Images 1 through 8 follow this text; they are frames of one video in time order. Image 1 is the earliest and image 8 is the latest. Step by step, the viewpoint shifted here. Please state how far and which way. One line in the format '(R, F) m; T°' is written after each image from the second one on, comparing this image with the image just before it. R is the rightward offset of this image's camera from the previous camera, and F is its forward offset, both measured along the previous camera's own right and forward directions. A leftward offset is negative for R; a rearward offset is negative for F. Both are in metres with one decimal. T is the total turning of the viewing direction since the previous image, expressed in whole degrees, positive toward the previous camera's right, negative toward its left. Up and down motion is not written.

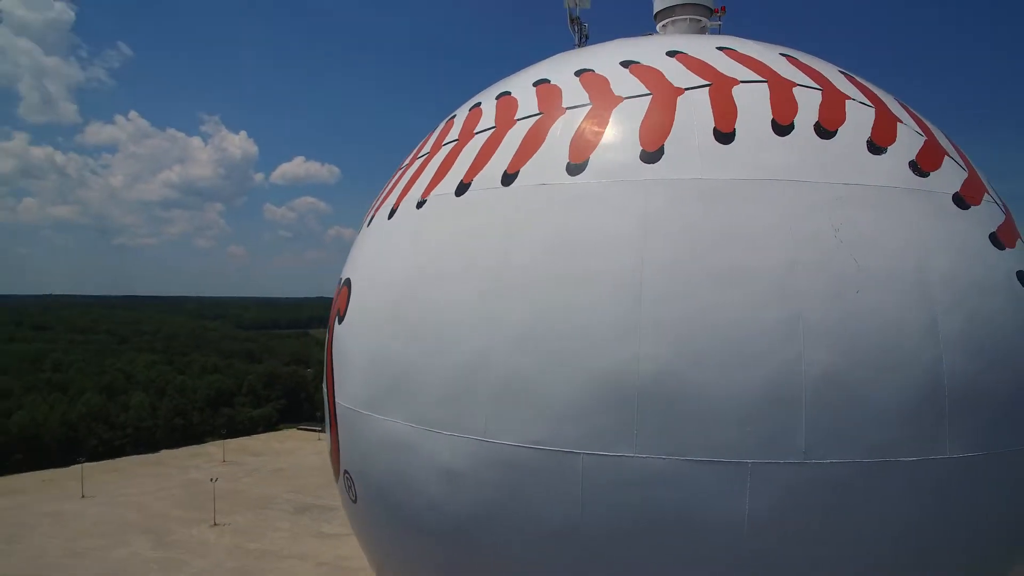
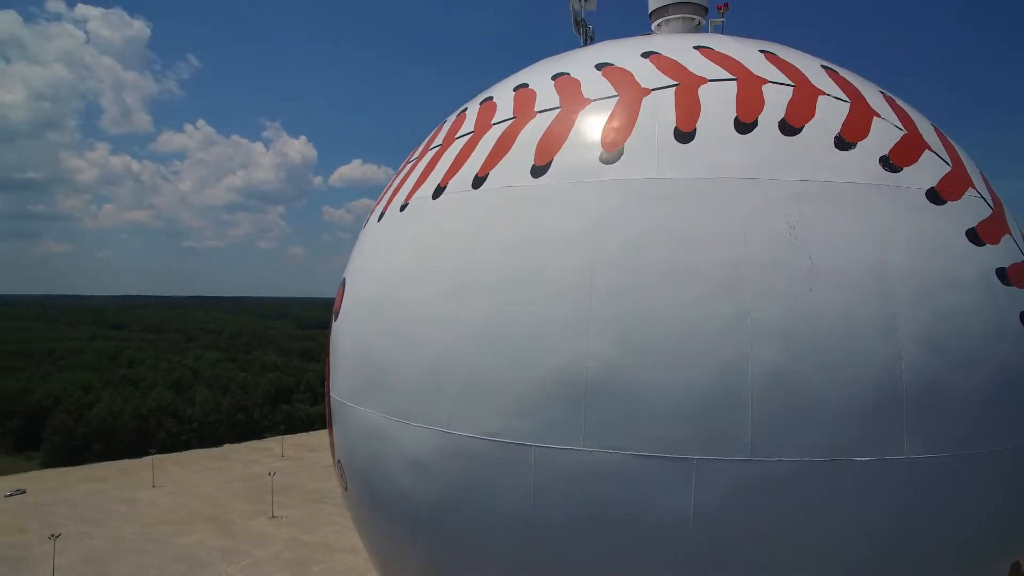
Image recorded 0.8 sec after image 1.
(+0.7, -0.1) m; -5°
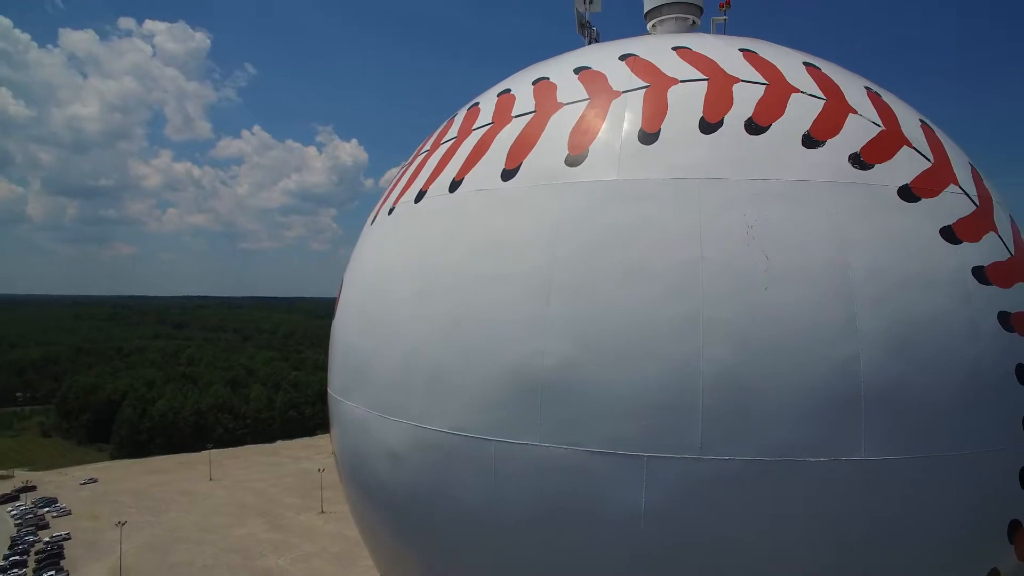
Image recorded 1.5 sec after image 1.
(+0.6, -0.1) m; -4°
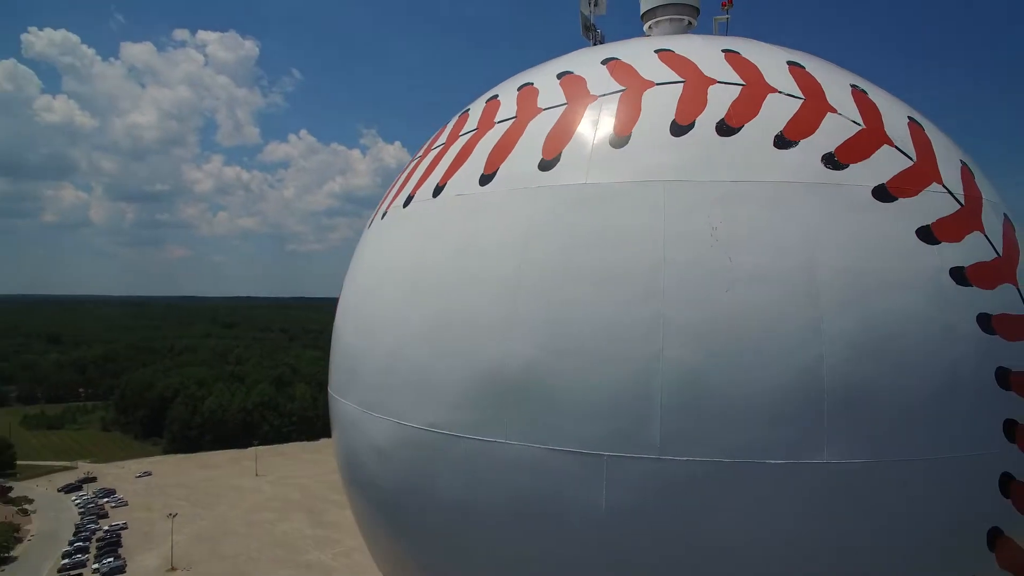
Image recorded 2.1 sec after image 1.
(+0.5, -0.1) m; -4°
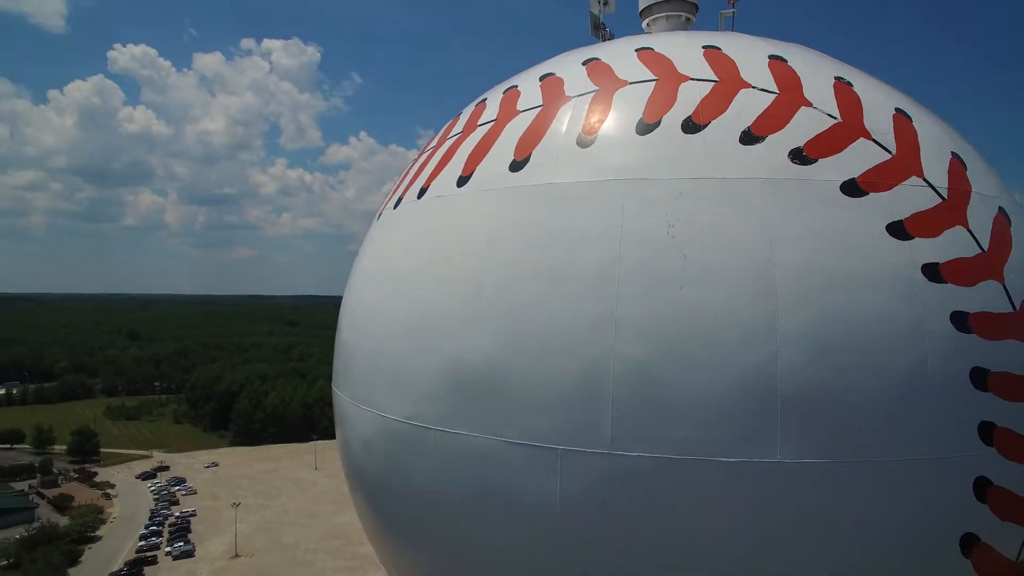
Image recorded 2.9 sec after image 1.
(+0.7, -0.1) m; -5°
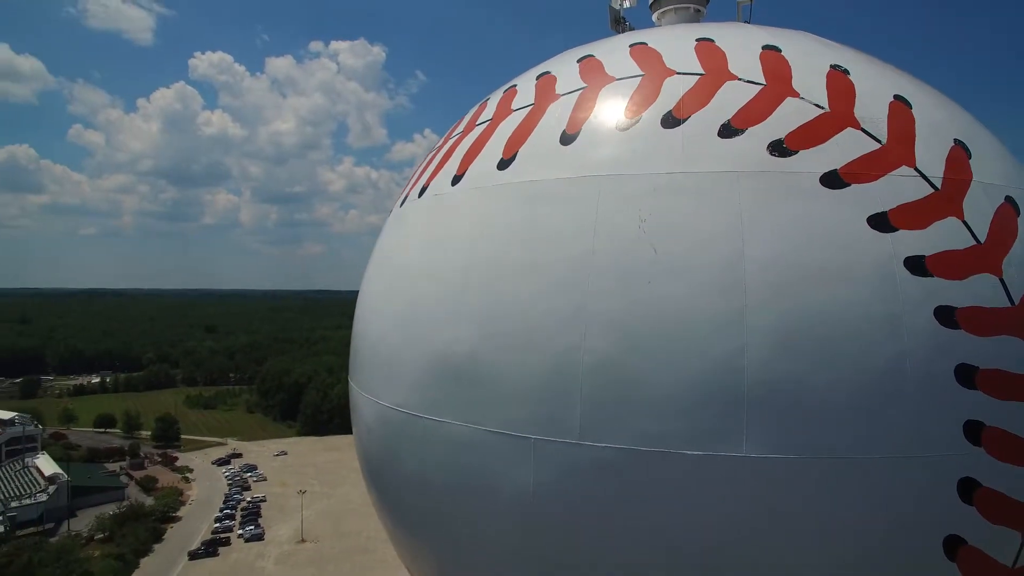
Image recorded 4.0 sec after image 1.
(+0.6, -0.1) m; -6°
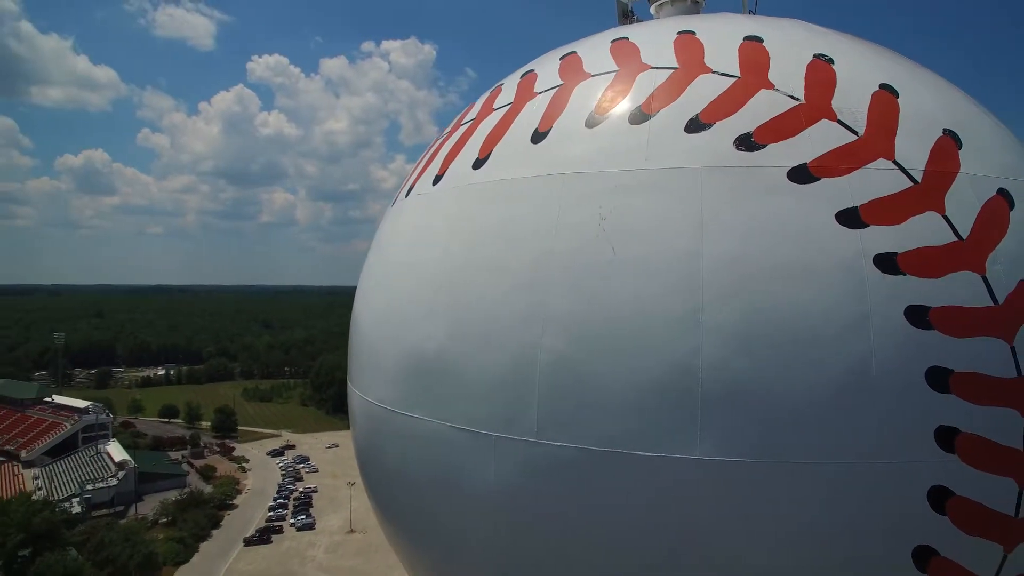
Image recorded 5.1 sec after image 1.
(+0.6, 0.0) m; -5°
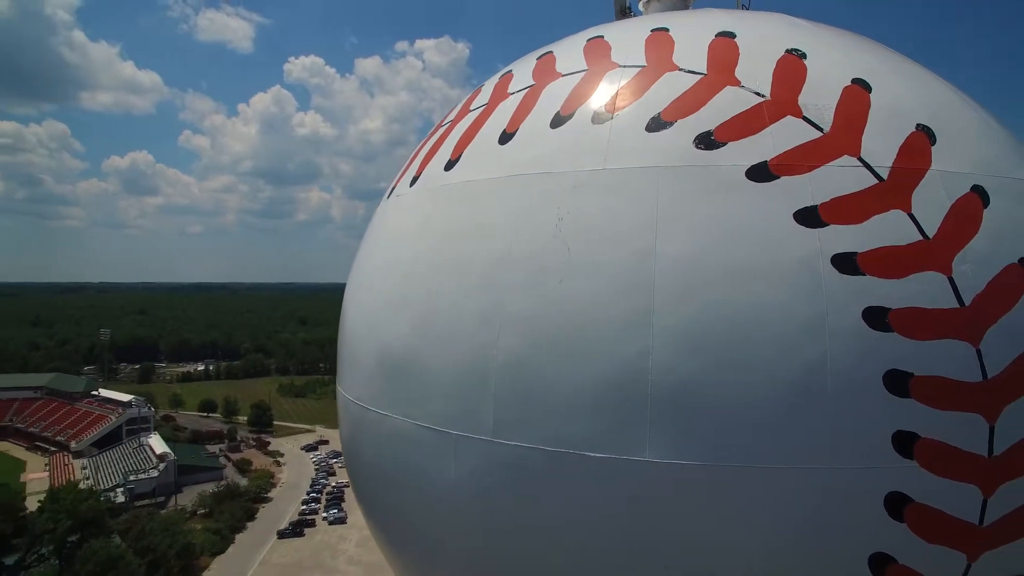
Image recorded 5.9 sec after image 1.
(+0.5, 0.0) m; -3°
